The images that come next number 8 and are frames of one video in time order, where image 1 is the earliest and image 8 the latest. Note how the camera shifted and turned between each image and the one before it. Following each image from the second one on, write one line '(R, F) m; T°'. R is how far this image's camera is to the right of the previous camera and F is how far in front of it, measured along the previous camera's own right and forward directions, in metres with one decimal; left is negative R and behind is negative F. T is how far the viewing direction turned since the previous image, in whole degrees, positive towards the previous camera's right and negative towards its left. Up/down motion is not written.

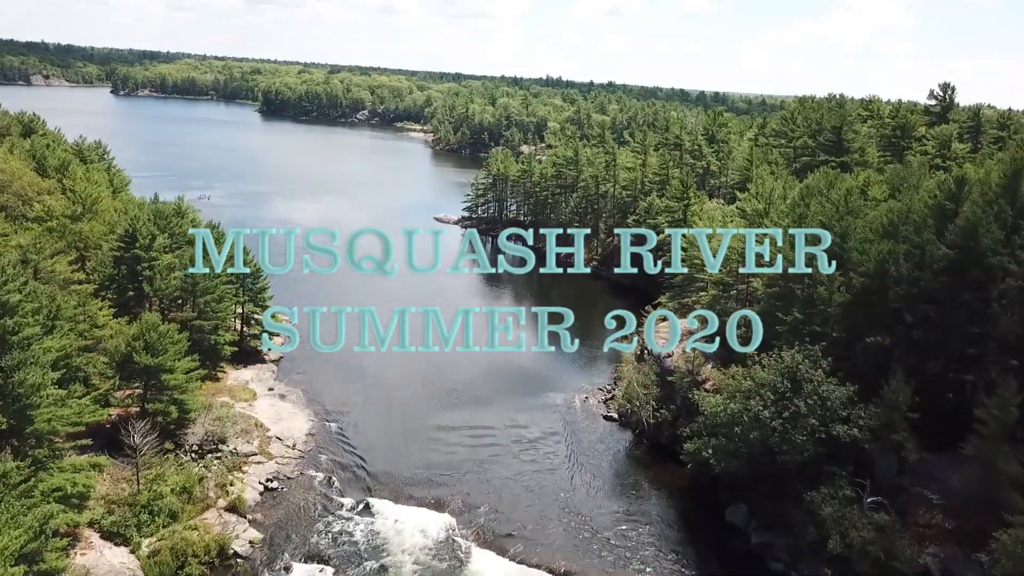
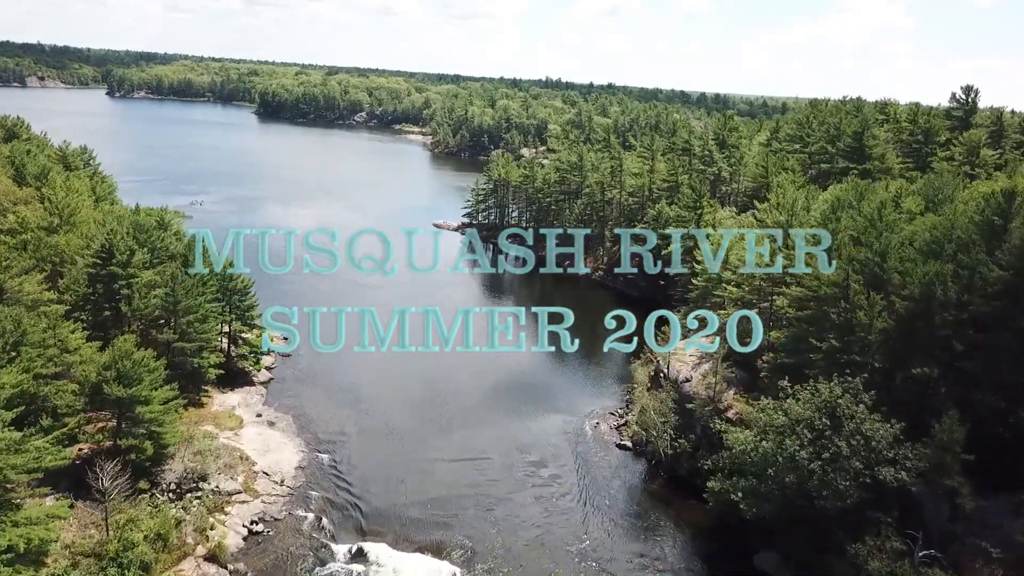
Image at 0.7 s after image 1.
(-0.3, +2.8) m; 0°
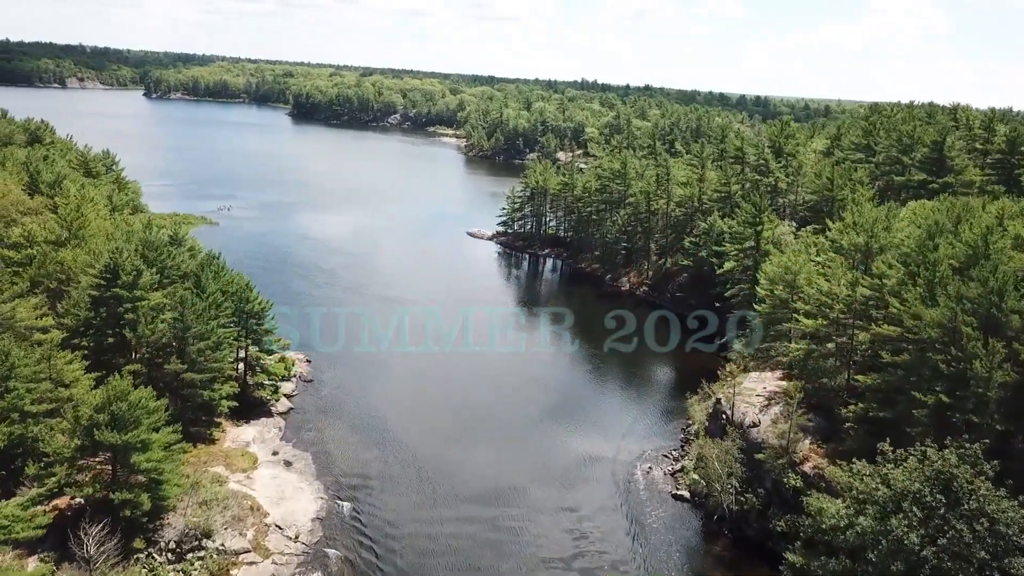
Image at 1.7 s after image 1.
(-0.5, +4.0) m; -2°
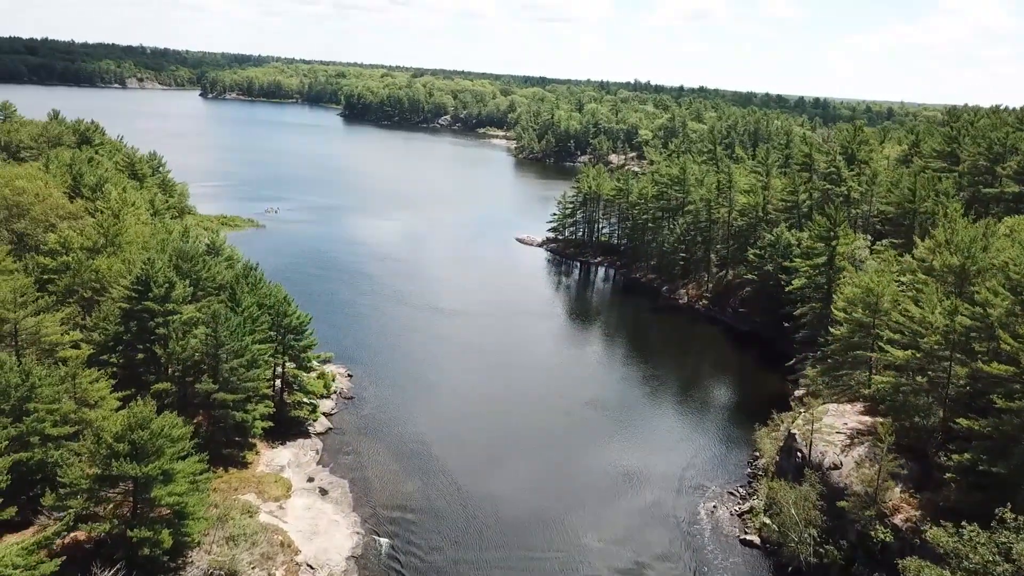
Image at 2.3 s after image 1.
(-0.3, +2.7) m; -3°
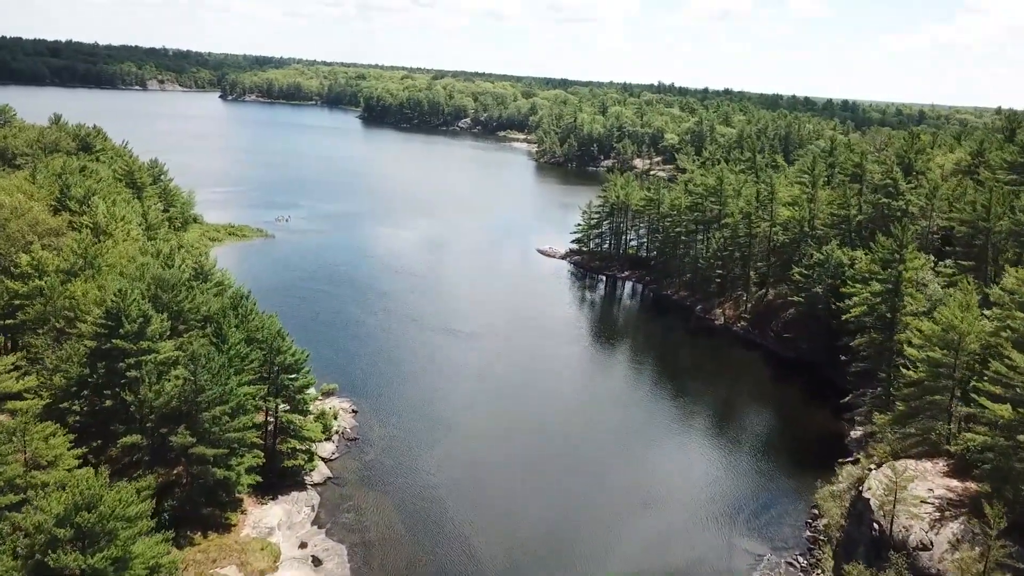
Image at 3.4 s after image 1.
(-0.2, +4.5) m; -1°
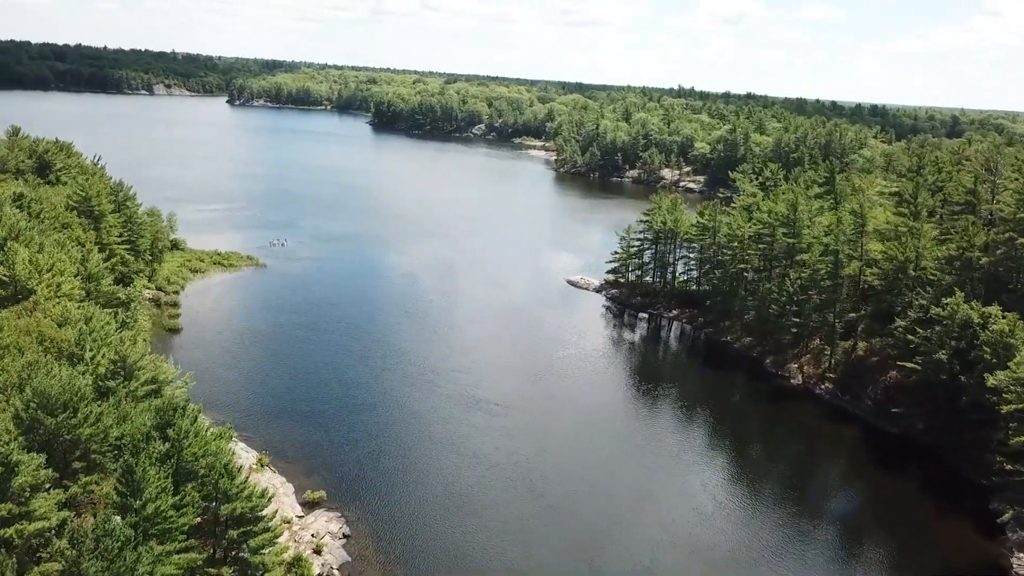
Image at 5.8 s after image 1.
(-1.3, +10.3) m; -1°
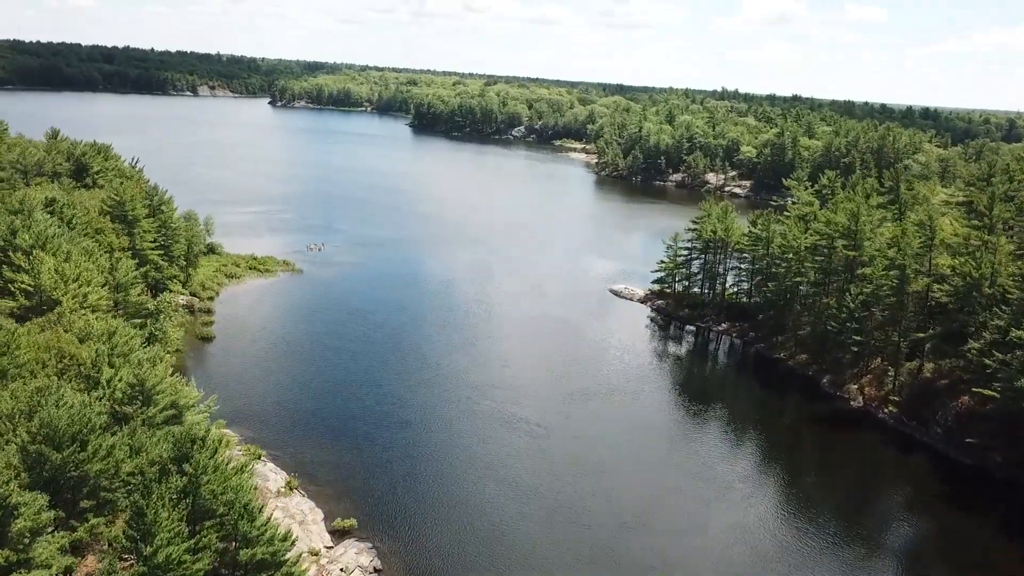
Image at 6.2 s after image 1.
(-0.3, +2.2) m; -3°
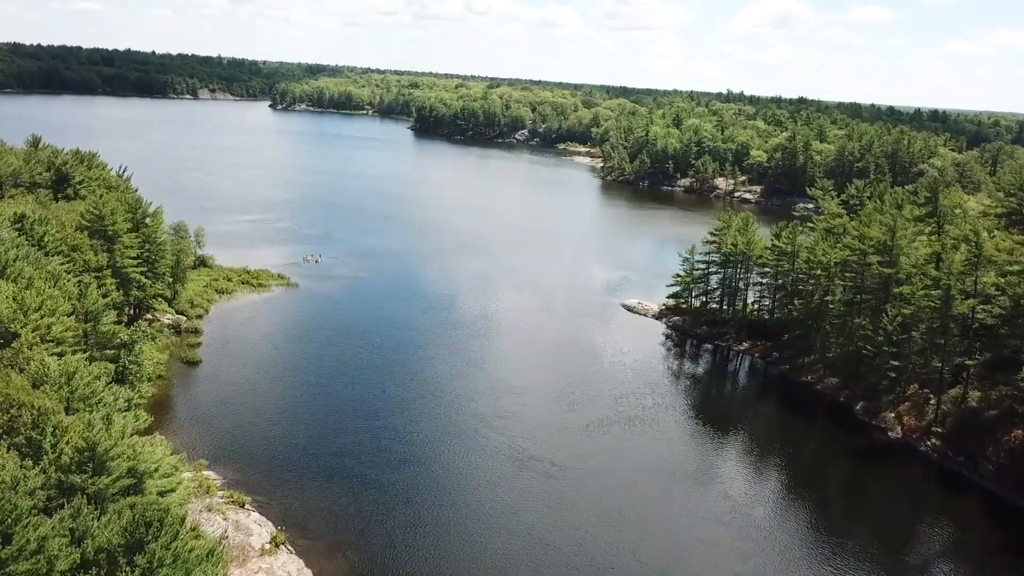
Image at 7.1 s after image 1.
(-0.4, +3.5) m; 0°
